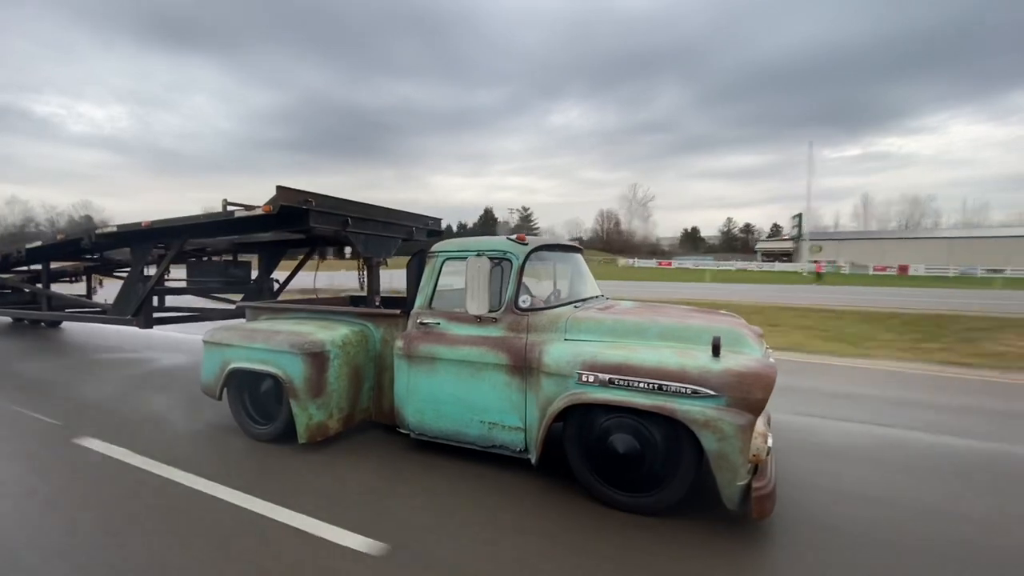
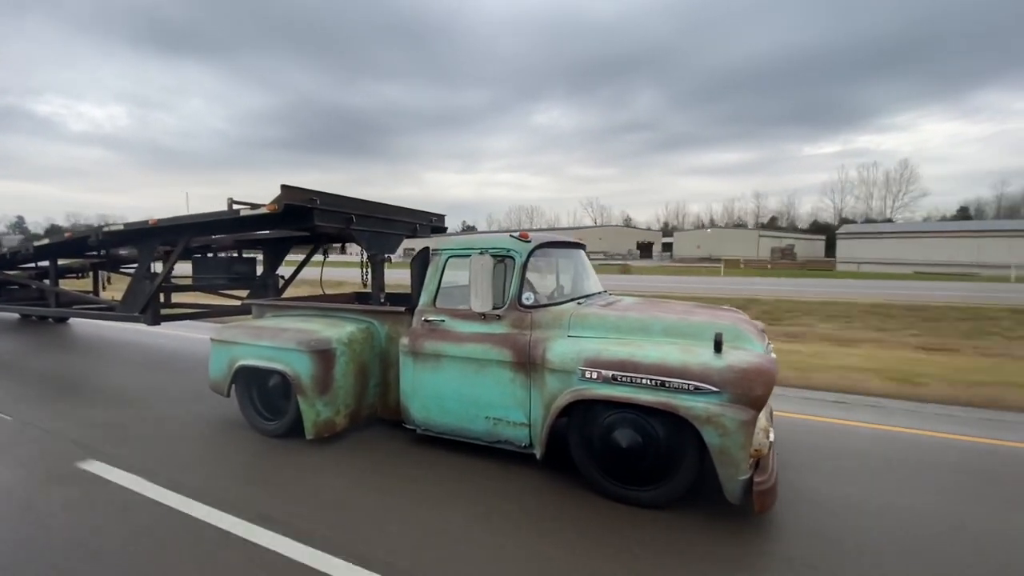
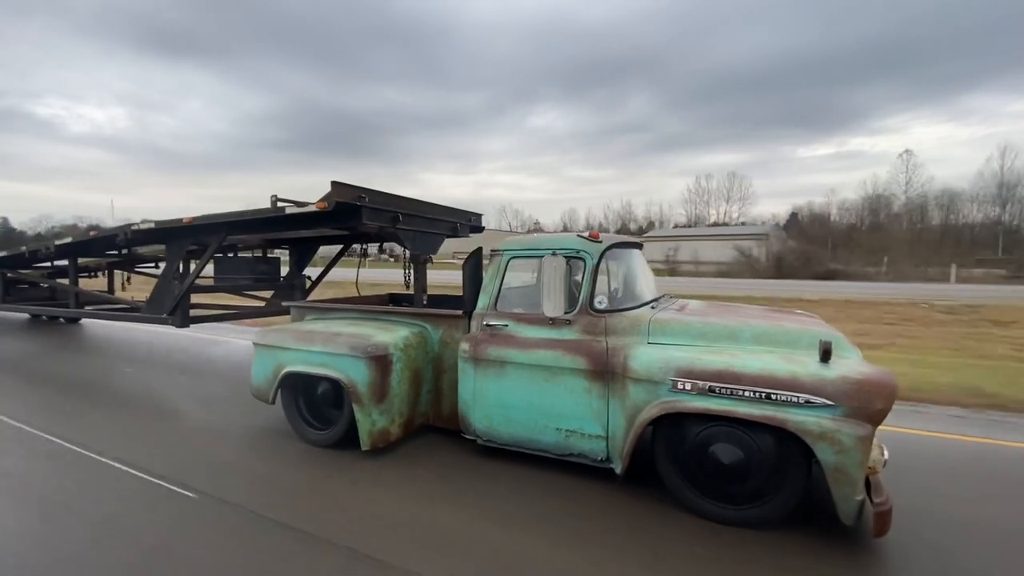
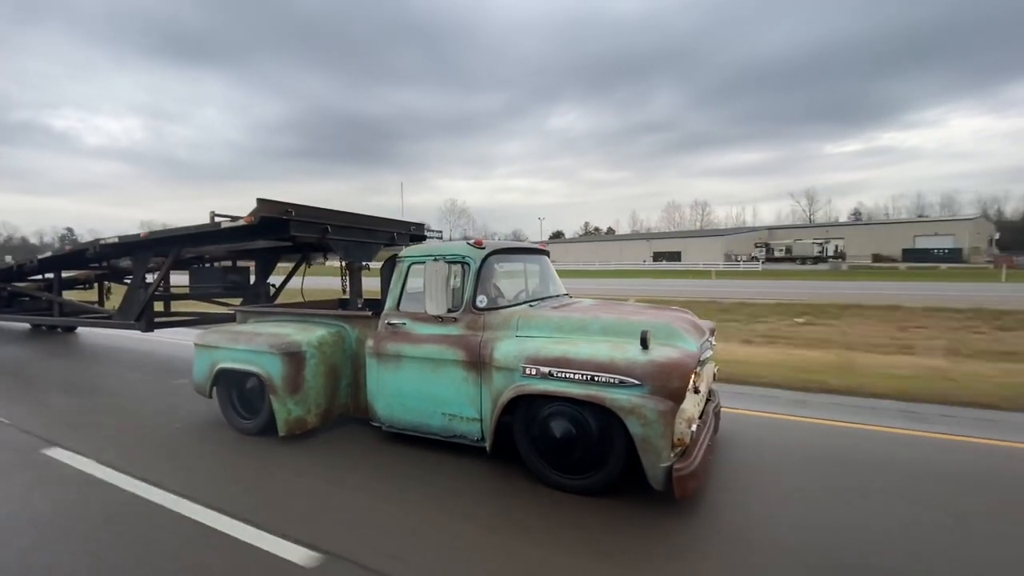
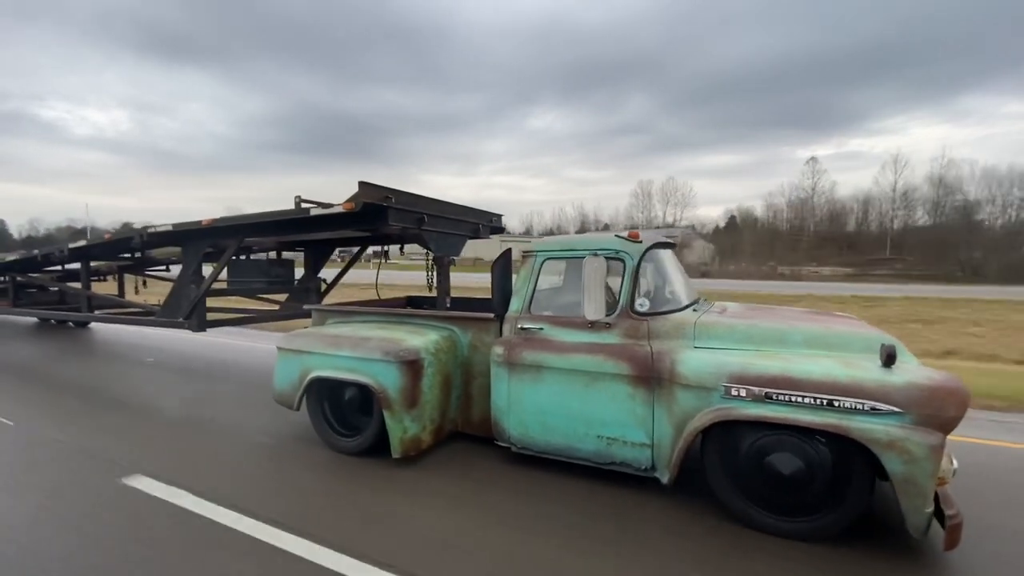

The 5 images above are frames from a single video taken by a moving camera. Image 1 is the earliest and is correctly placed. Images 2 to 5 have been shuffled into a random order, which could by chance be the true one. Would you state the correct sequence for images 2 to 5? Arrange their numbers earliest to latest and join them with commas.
4, 2, 3, 5
